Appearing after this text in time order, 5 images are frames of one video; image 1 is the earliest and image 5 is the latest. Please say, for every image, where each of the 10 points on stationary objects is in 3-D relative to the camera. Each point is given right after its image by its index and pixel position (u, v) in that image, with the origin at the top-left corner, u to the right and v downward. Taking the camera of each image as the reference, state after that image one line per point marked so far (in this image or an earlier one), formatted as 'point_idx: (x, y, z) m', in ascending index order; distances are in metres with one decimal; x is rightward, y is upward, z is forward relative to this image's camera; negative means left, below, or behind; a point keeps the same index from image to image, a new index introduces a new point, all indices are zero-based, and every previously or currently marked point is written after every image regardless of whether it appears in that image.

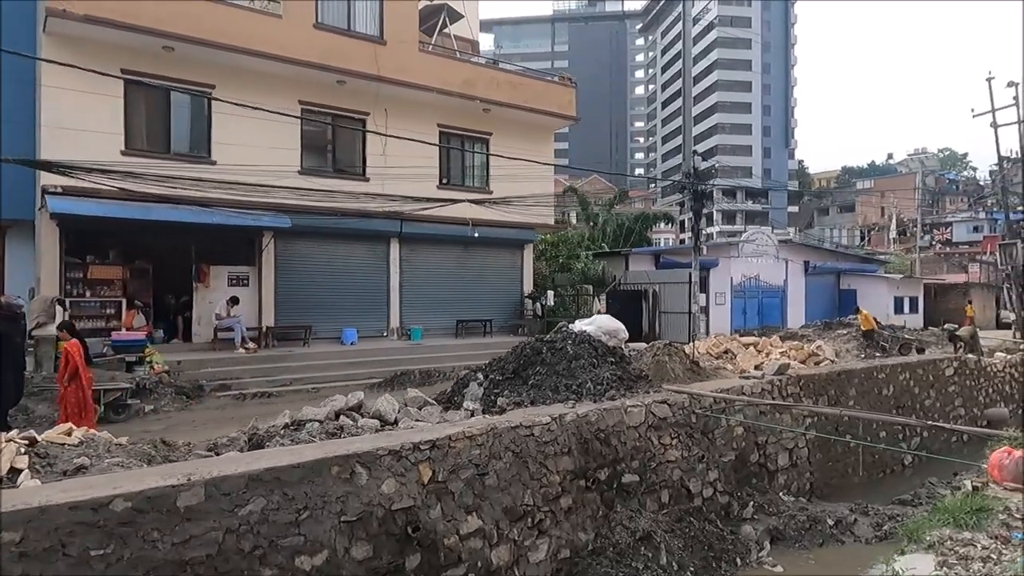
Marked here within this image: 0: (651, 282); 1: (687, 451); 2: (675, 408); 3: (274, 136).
0: (+3.7, +0.1, +18.1) m
1: (+2.0, -1.9, +7.6) m
2: (+1.8, -1.4, +7.6) m
3: (-4.2, +2.7, +11.8) m
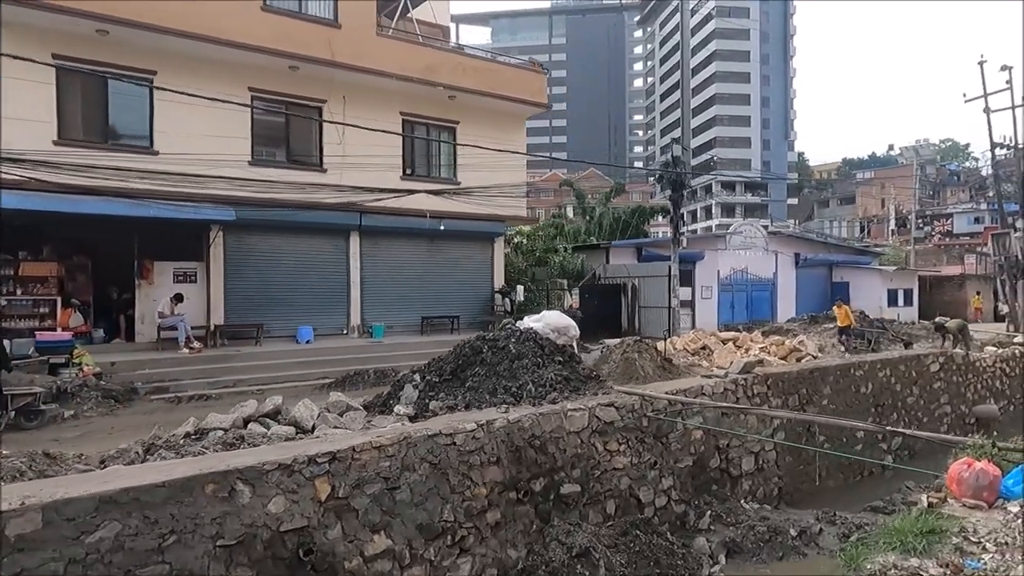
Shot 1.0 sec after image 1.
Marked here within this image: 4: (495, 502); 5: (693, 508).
0: (+3.1, +0.3, +17.5) m
1: (+1.3, -1.8, +7.1) m
2: (+1.2, -1.3, +7.1) m
3: (-4.9, +2.7, +11.2) m
4: (-0.2, -1.9, +5.9) m
5: (+2.0, -2.4, +7.4) m
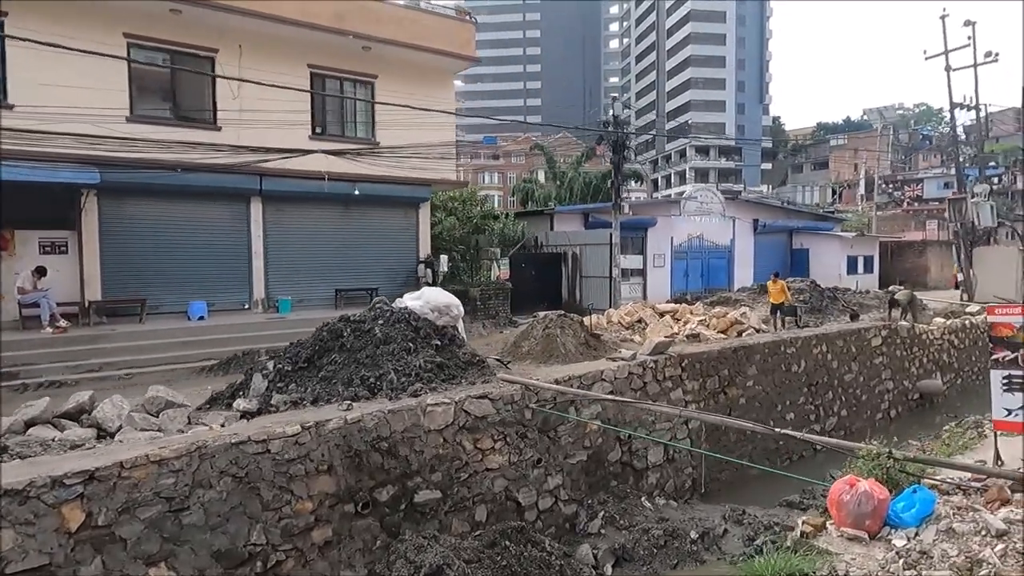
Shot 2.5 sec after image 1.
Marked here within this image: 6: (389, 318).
0: (+1.5, +1.1, +16.6) m
1: (0.0, -1.6, +6.2) m
2: (-0.1, -1.1, +6.2) m
3: (-6.3, +3.2, +9.9) m
4: (-1.4, -1.7, +5.0) m
5: (+0.7, -2.2, +6.6) m
6: (-1.2, -0.3, +6.7) m
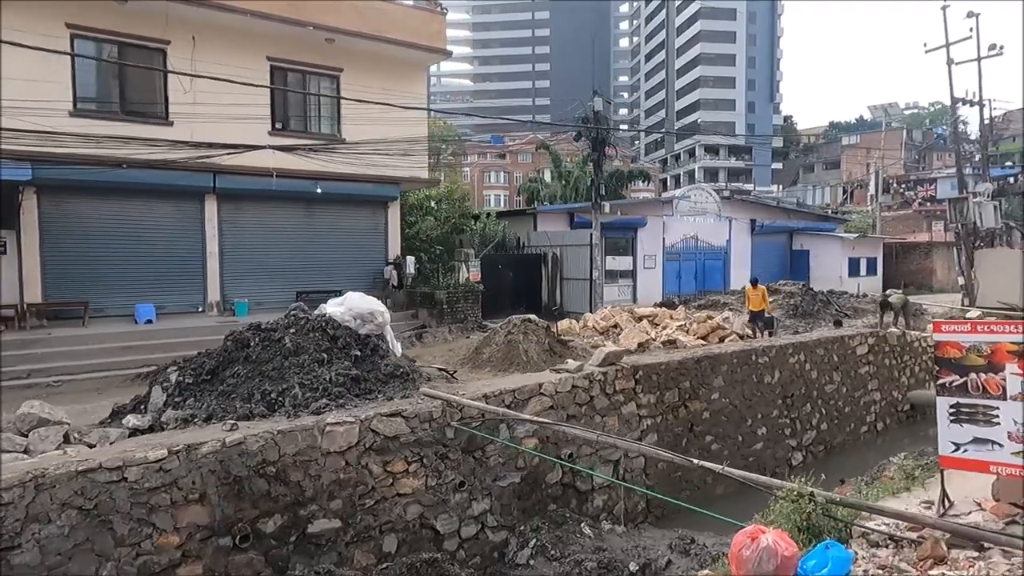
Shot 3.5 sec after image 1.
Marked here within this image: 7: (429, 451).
0: (+1.0, +1.0, +16.0) m
1: (-0.6, -1.6, +5.7) m
2: (-0.8, -1.1, +5.6) m
3: (-6.9, +3.1, +9.5) m
4: (-2.1, -1.8, +4.4) m
5: (0.0, -2.2, +6.0) m
6: (-1.9, -0.4, +6.2) m
7: (-0.7, -1.4, +5.7) m
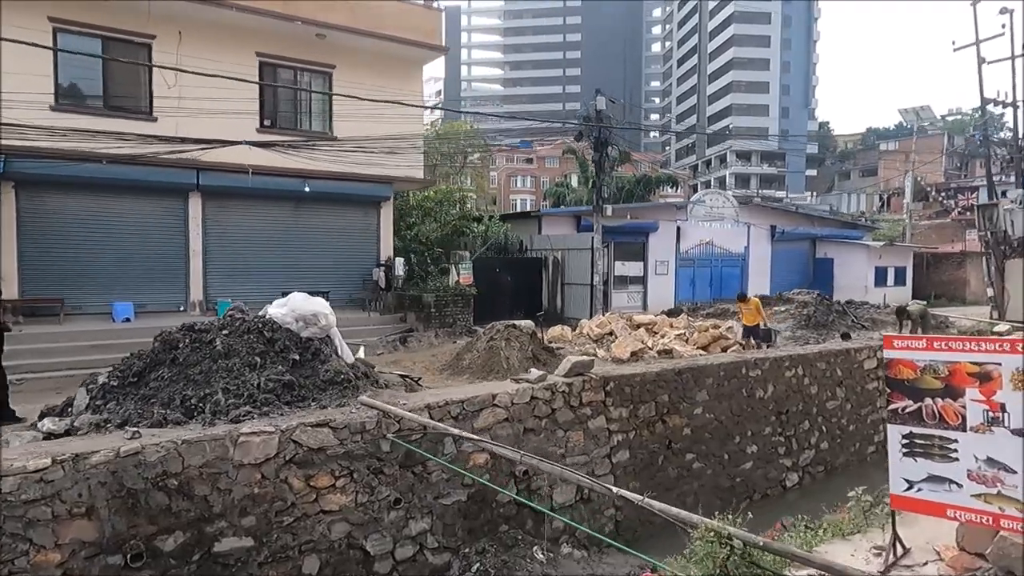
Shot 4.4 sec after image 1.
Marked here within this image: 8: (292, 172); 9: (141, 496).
0: (+1.0, +0.9, +15.5) m
1: (-1.1, -1.6, +5.2) m
2: (-1.3, -1.1, +5.2) m
3: (-7.1, +3.2, +9.4) m
4: (-2.7, -1.7, +4.1) m
5: (-0.4, -2.3, +5.6) m
6: (-2.3, -0.3, +5.8) m
7: (-1.2, -1.4, +5.2) m
8: (-3.9, +2.0, +11.7) m
9: (-2.4, -1.3, +4.3) m
